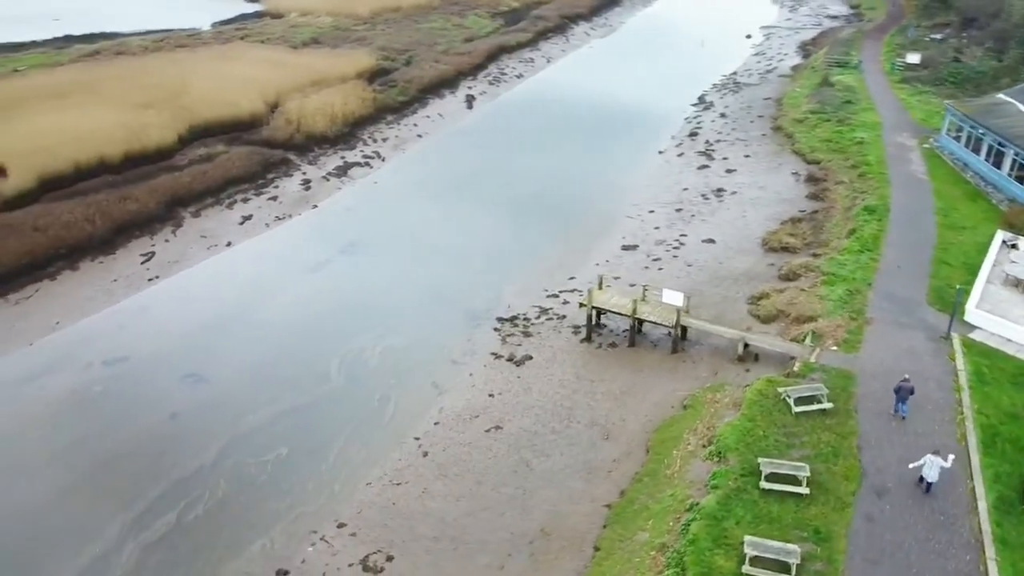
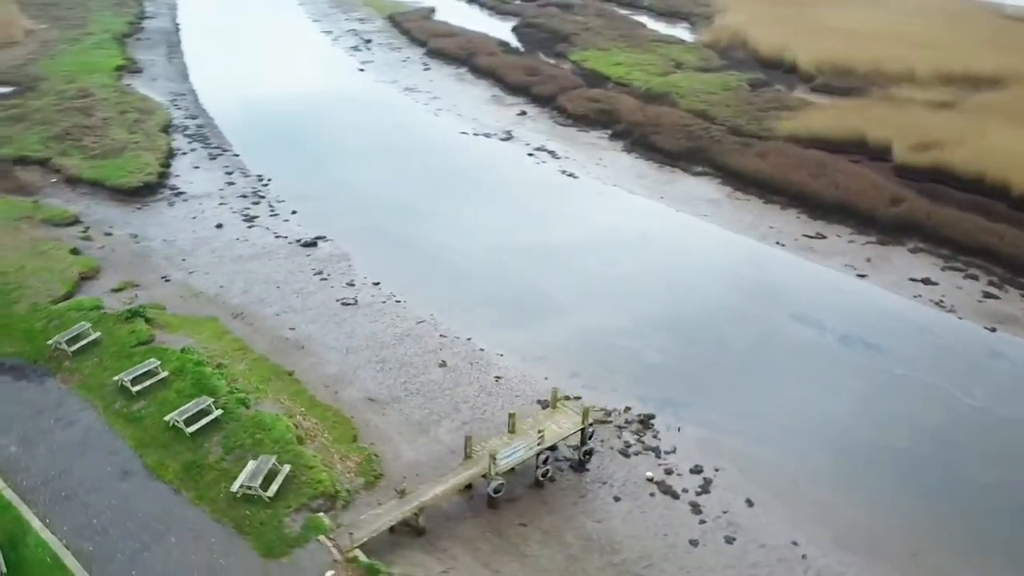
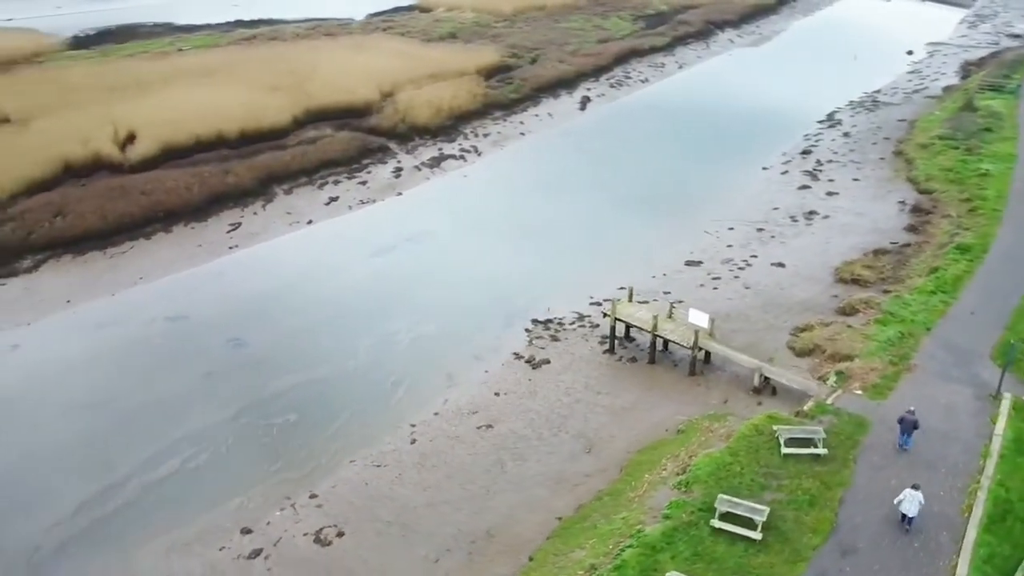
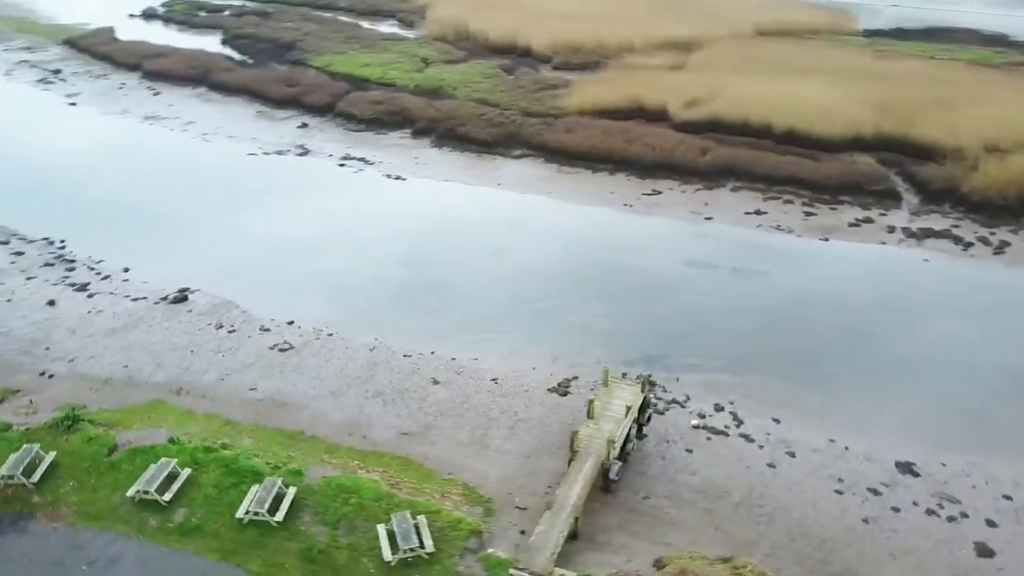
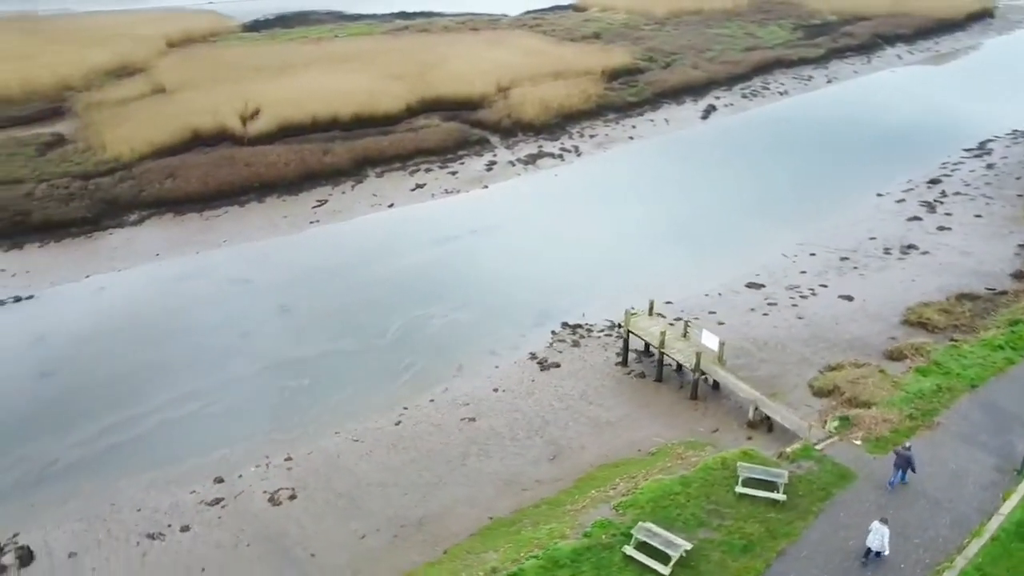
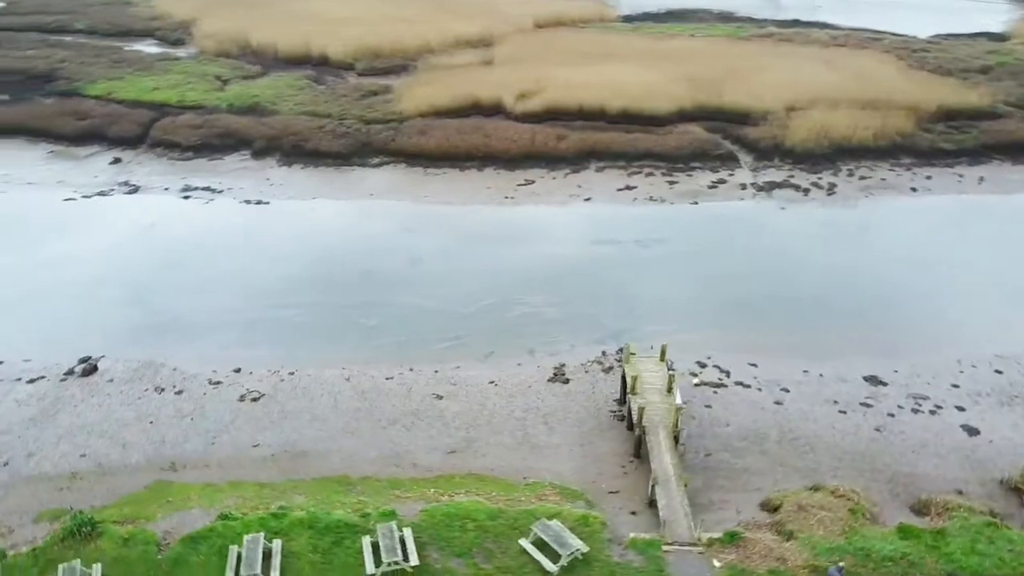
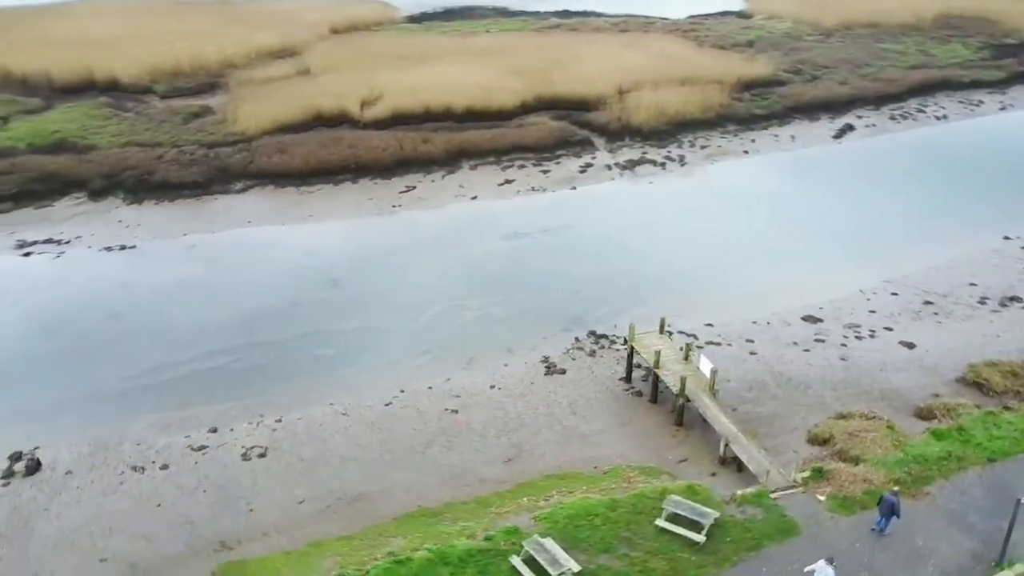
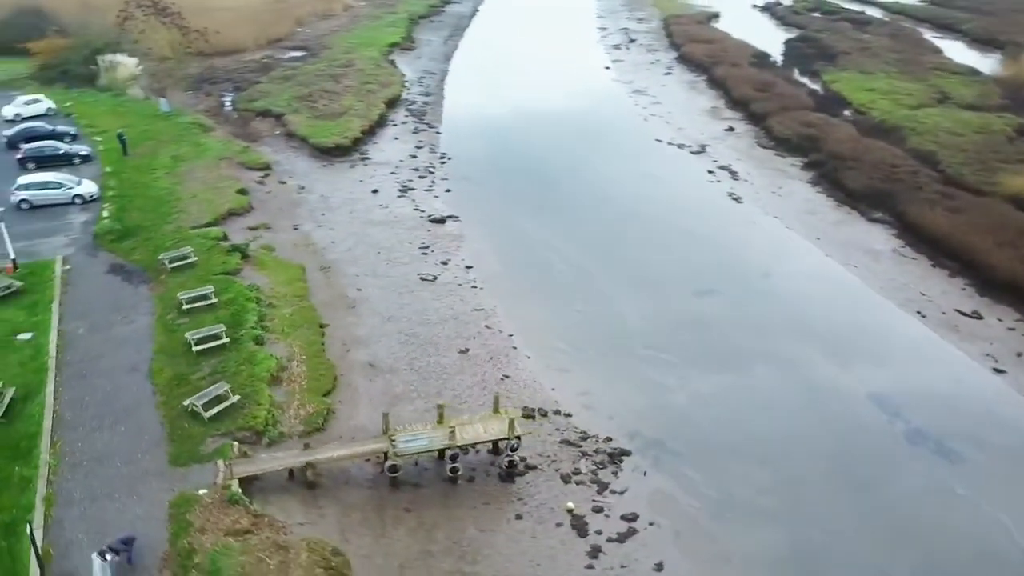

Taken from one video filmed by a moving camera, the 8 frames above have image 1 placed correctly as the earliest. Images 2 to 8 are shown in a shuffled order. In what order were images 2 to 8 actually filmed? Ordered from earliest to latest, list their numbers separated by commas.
3, 5, 7, 6, 4, 2, 8
